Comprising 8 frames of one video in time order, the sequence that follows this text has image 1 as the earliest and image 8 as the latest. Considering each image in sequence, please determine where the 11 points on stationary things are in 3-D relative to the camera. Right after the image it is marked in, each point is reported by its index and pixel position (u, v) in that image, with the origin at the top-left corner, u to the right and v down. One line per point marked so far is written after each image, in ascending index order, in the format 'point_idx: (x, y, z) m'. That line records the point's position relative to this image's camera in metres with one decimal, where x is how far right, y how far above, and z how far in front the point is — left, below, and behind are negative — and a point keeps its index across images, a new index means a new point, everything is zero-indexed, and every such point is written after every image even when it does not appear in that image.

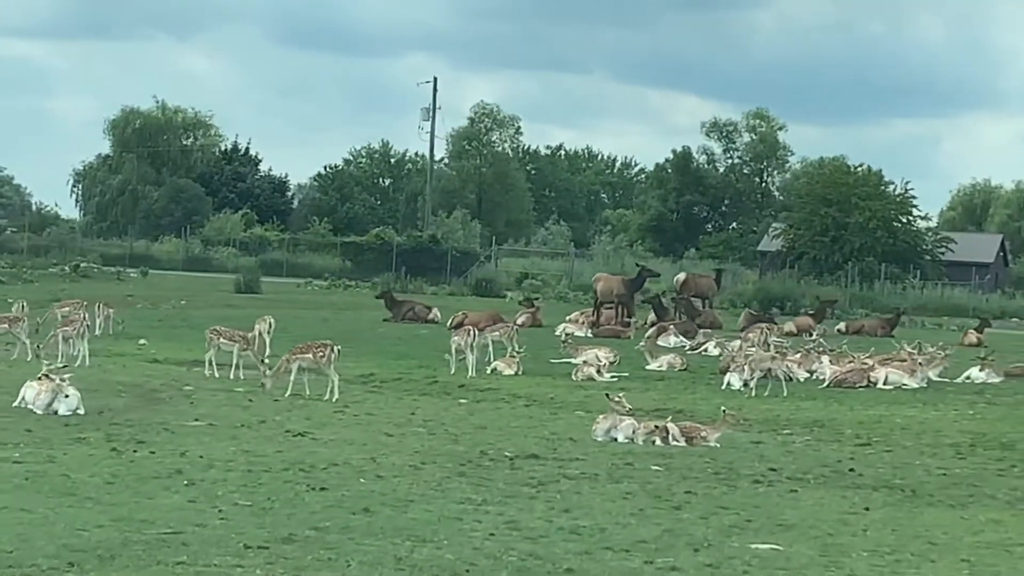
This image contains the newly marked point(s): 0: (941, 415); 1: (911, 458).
0: (+3.8, -1.1, +19.7) m
1: (+2.7, -1.2, +15.3) m
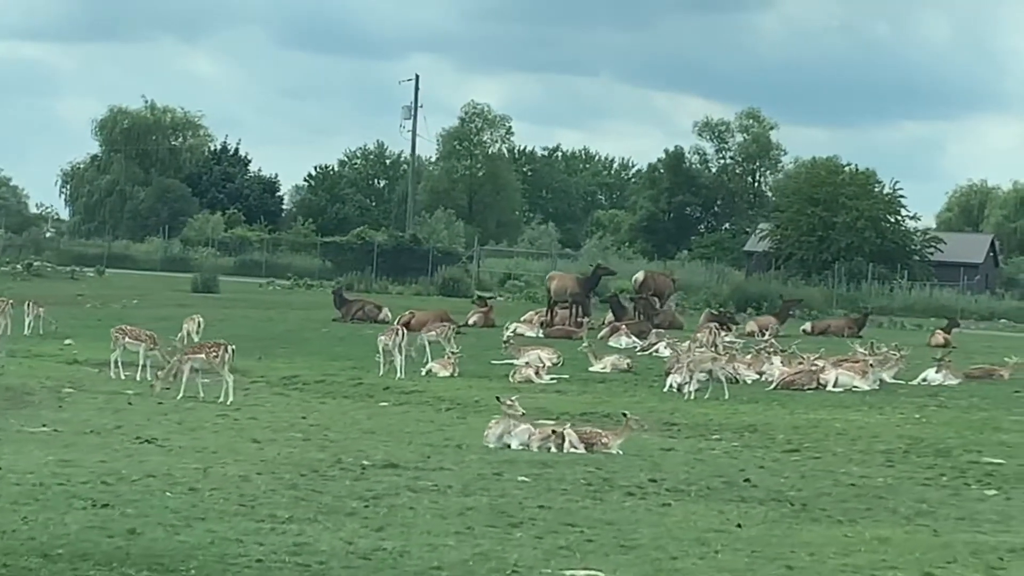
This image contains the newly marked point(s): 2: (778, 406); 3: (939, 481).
0: (+3.1, -1.1, +18.7) m
1: (+2.1, -1.1, +14.4) m
2: (+2.3, -1.0, +19.9) m
3: (+2.5, -1.2, +13.2) m
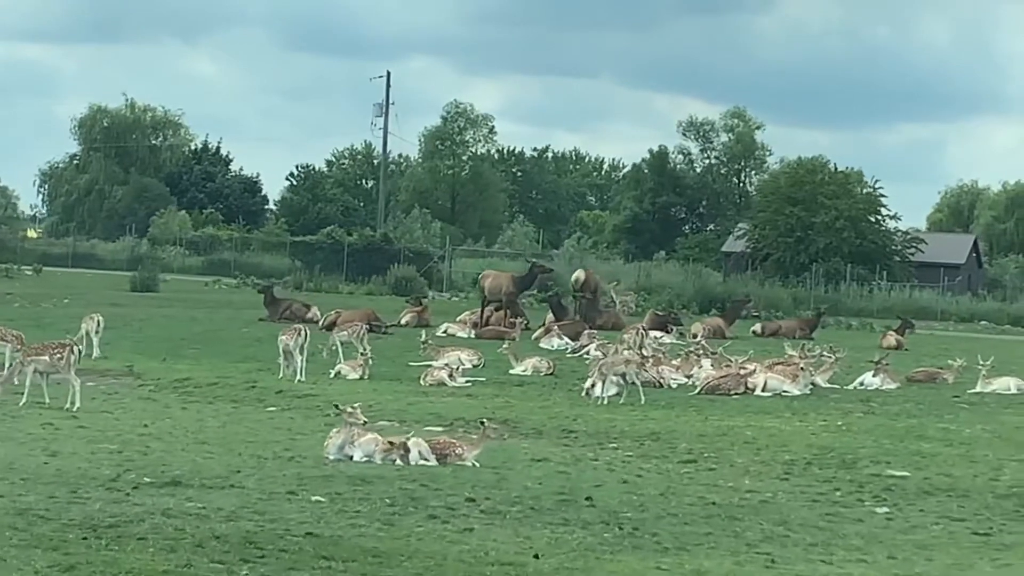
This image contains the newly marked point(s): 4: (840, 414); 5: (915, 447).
0: (+2.3, -1.1, +17.5) m
1: (+1.2, -1.1, +13.1) m
2: (+1.5, -1.0, +18.6) m
3: (+1.7, -1.1, +12.0) m
4: (+2.7, -1.1, +18.9) m
5: (+2.8, -1.1, +15.8) m
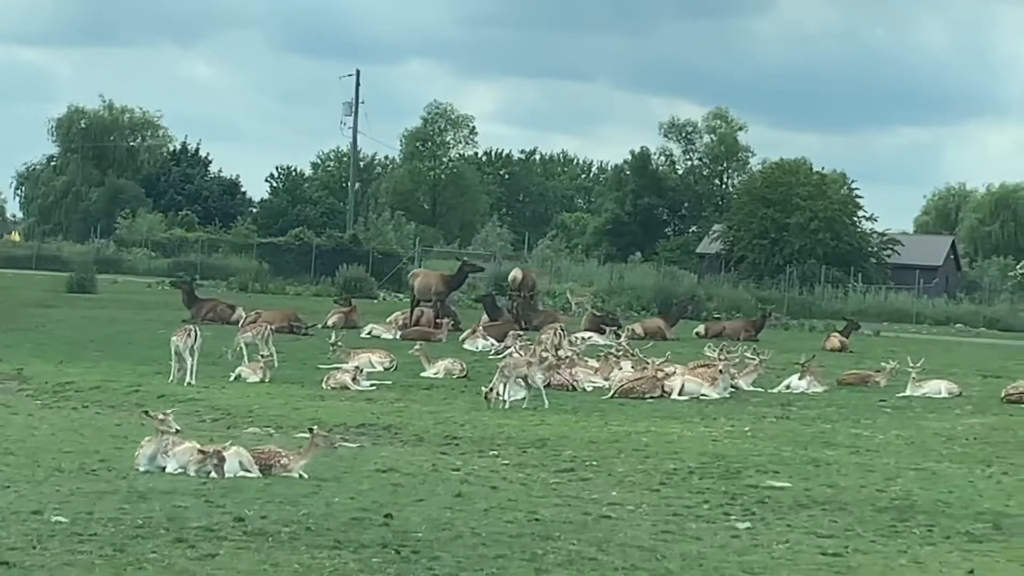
0: (+1.4, -1.1, +16.5) m
1: (+0.4, -1.1, +12.1) m
2: (+0.6, -1.0, +17.6) m
3: (+0.9, -1.1, +11.0) m
4: (+1.9, -1.0, +17.9) m
5: (+2.0, -1.1, +14.8) m
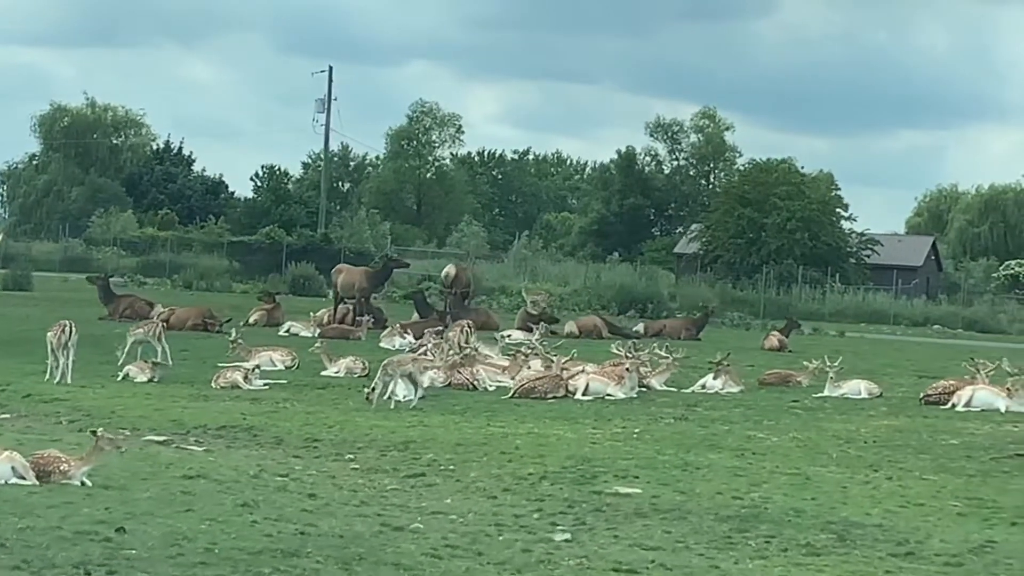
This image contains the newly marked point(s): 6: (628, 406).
0: (+0.6, -1.0, +15.6) m
1: (-0.5, -1.1, +11.2) m
2: (-0.3, -1.0, +16.7) m
3: (0.0, -1.1, +10.0) m
4: (+1.0, -1.0, +17.0) m
5: (+1.1, -1.1, +13.8) m
6: (+0.9, -1.0, +18.3) m
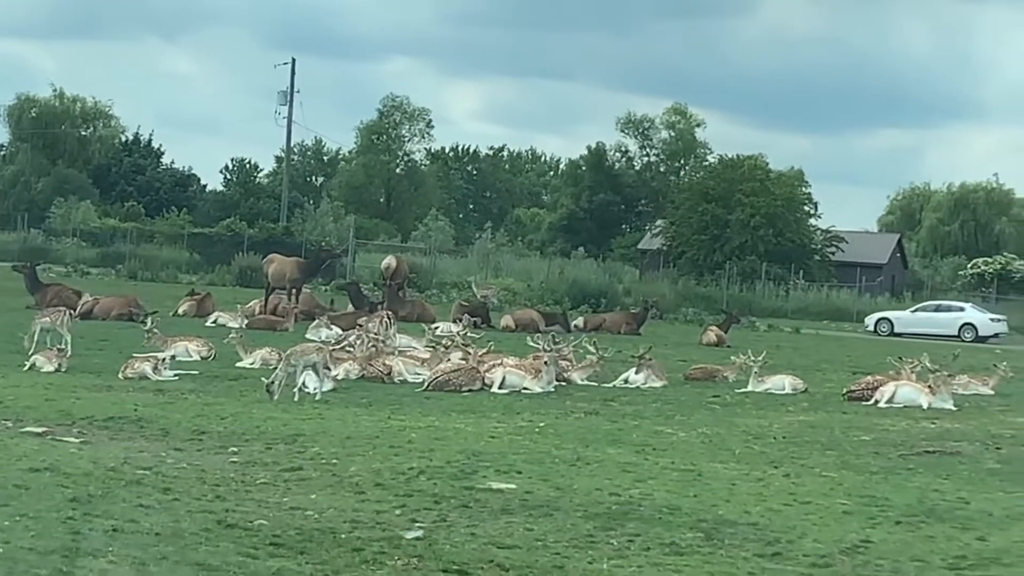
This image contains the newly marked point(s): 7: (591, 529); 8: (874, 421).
0: (-0.1, -0.9, +15.1) m
1: (-1.1, -1.0, +10.8) m
2: (-0.9, -0.9, +16.3) m
3: (-0.6, -1.0, +9.6) m
4: (+0.3, -0.9, +16.6) m
5: (+0.5, -1.0, +13.4) m
6: (+0.2, -0.9, +17.9) m
7: (+0.3, -1.0, +9.6) m
8: (+2.7, -1.0, +16.4) m
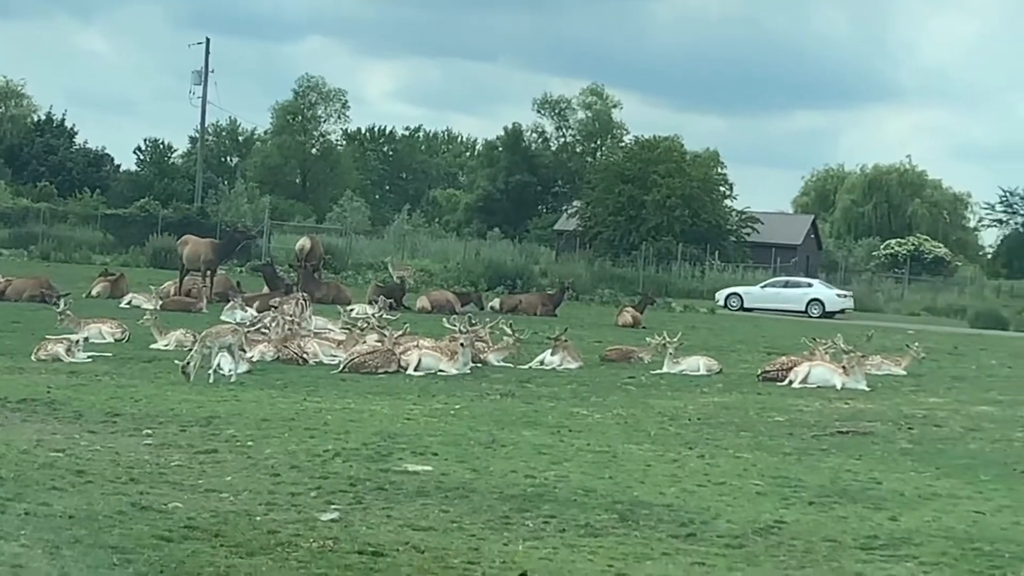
0: (-0.7, -0.8, +15.1) m
1: (-1.5, -0.9, +10.7) m
2: (-1.6, -0.8, +16.2) m
3: (-1.0, -0.9, +9.6) m
4: (-0.3, -0.8, +16.6) m
5: (0.0, -0.9, +13.4) m
6: (-0.4, -0.7, +17.9) m
7: (0.0, -1.0, +9.6) m
8: (+2.0, -0.8, +16.5) m
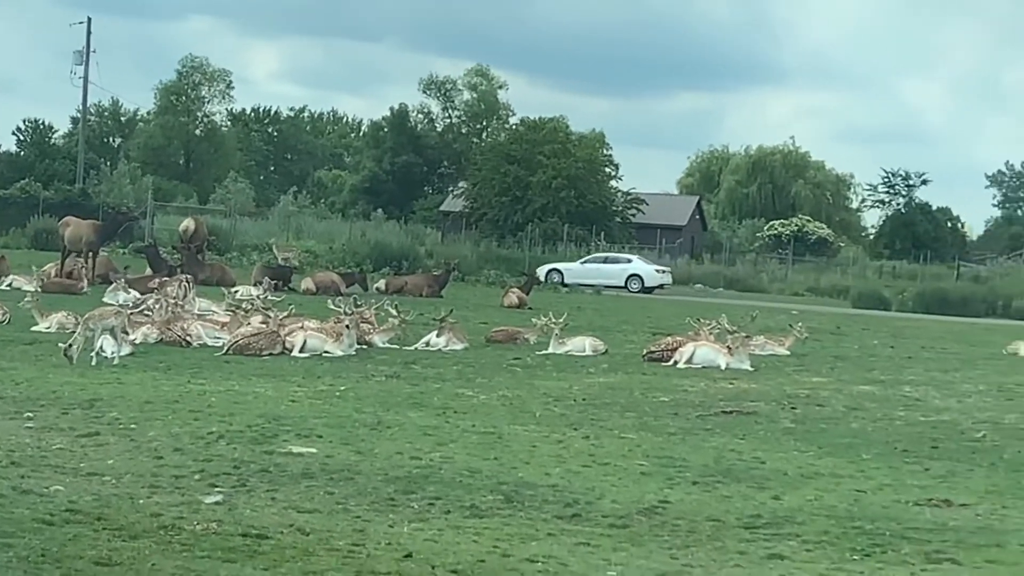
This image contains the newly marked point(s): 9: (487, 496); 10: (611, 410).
0: (-1.5, -0.7, +15.0) m
1: (-2.0, -0.8, +10.6) m
2: (-2.4, -0.6, +16.1) m
3: (-1.5, -0.8, +9.5) m
4: (-1.1, -0.7, +16.5) m
5: (-0.7, -0.8, +13.4) m
6: (-1.3, -0.6, +17.8) m
7: (-0.5, -0.9, +9.6) m
8: (+1.2, -0.7, +16.6) m
9: (-0.1, -0.9, +9.6) m
10: (+0.6, -0.8, +14.5) m
